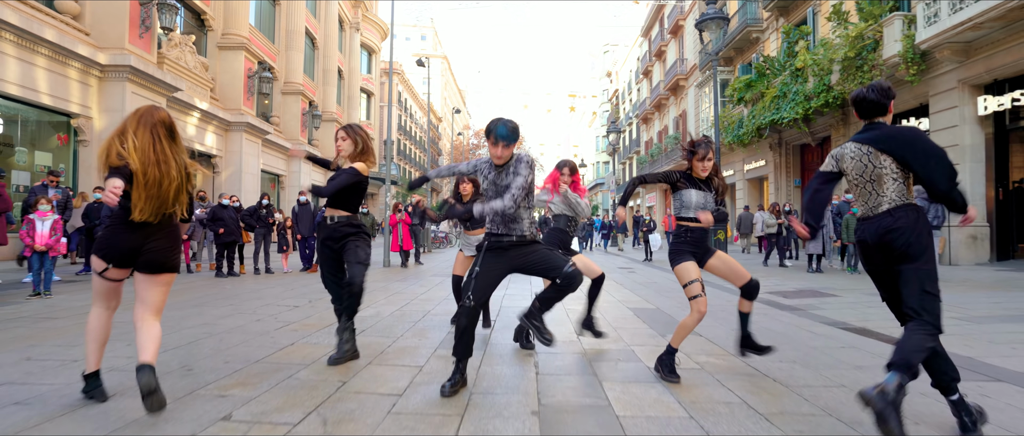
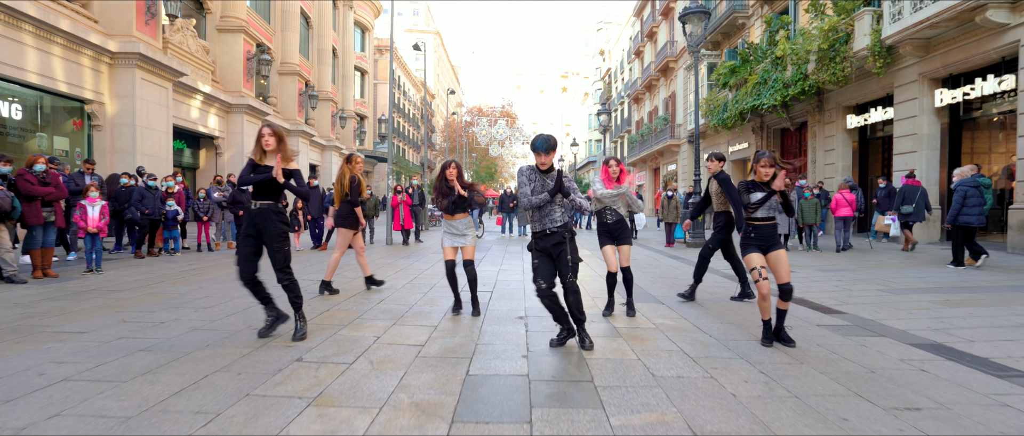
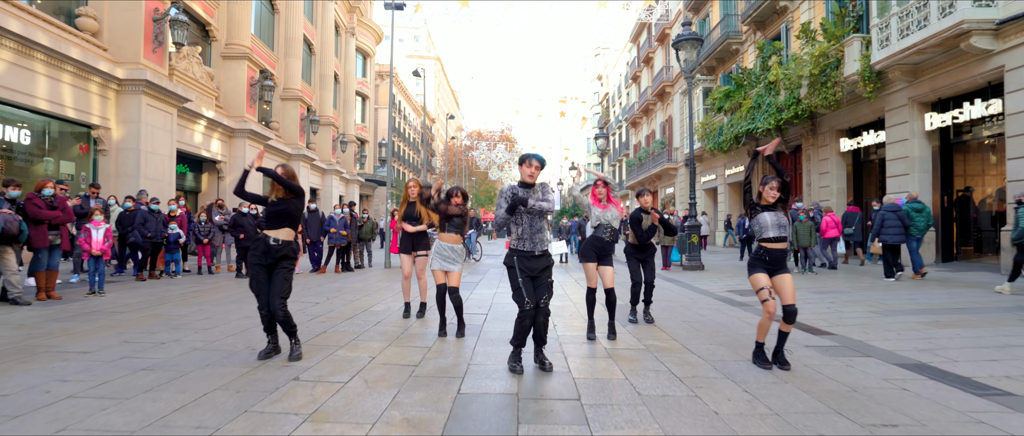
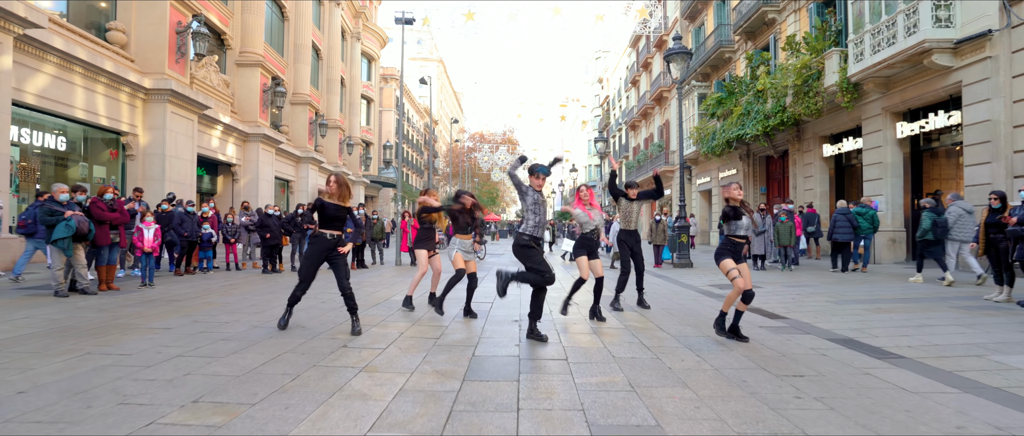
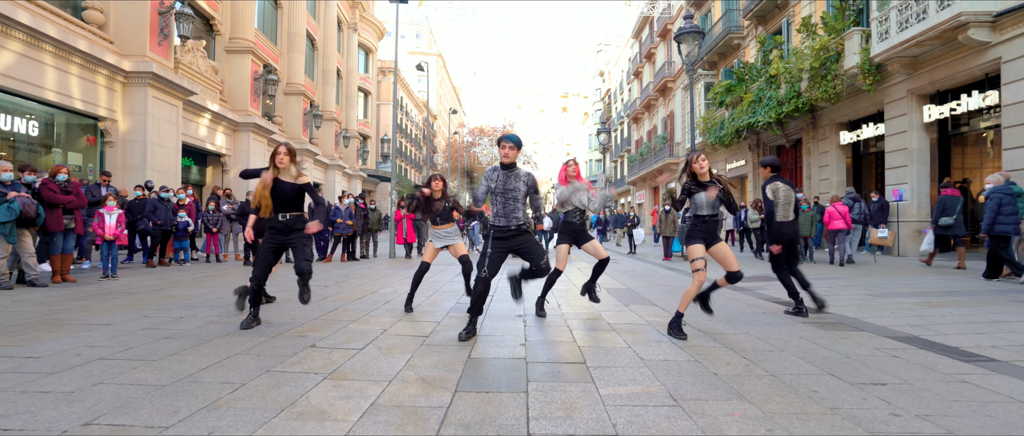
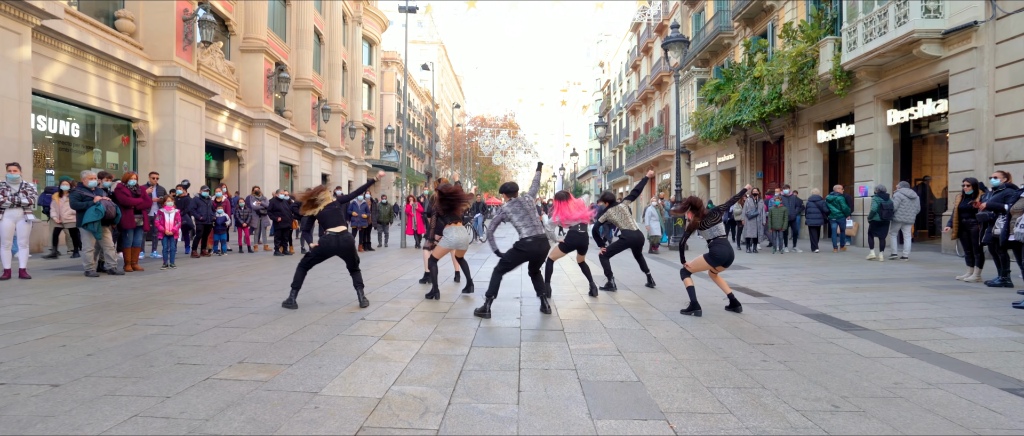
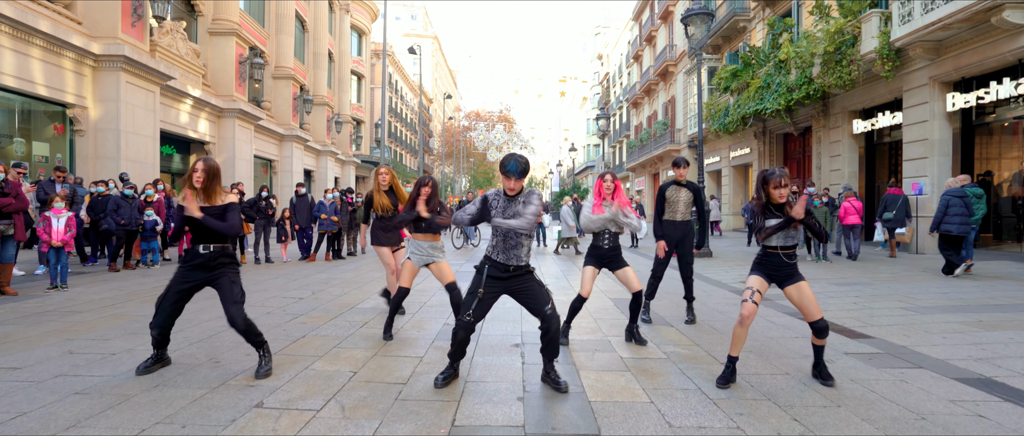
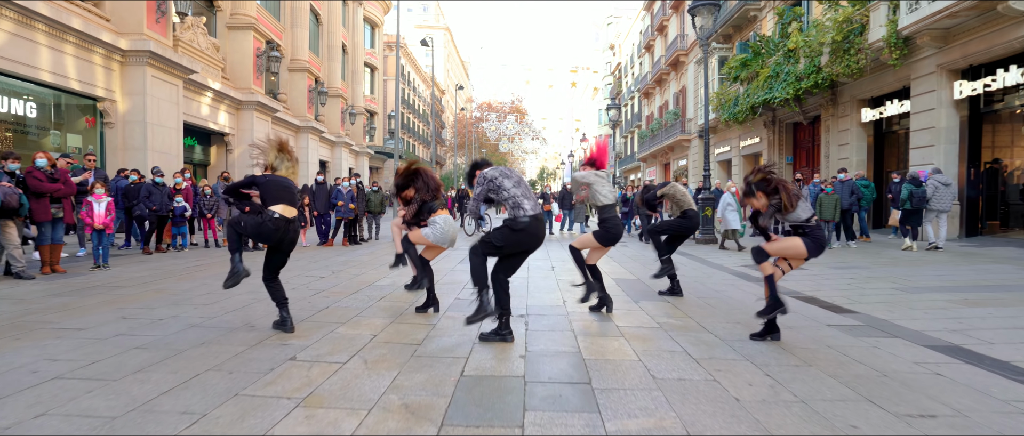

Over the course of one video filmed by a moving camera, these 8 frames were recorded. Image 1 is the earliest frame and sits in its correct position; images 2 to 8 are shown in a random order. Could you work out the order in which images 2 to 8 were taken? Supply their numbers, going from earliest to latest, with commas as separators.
5, 2, 7, 3, 4, 6, 8
